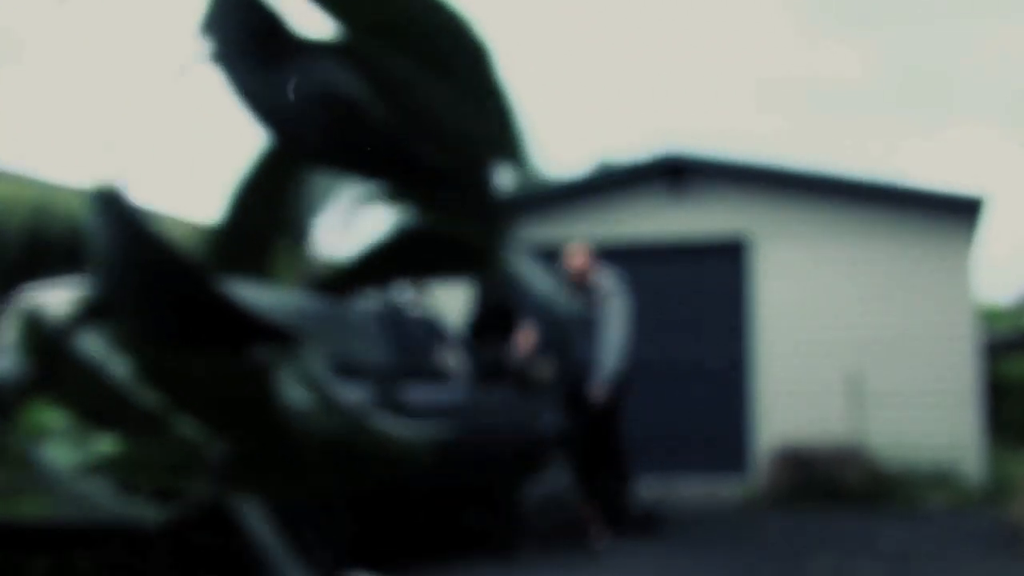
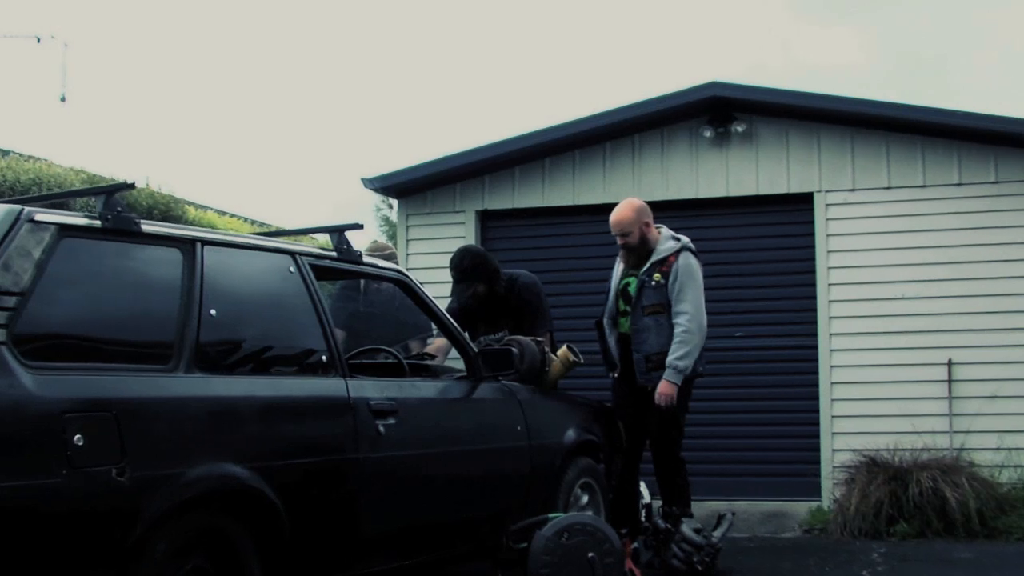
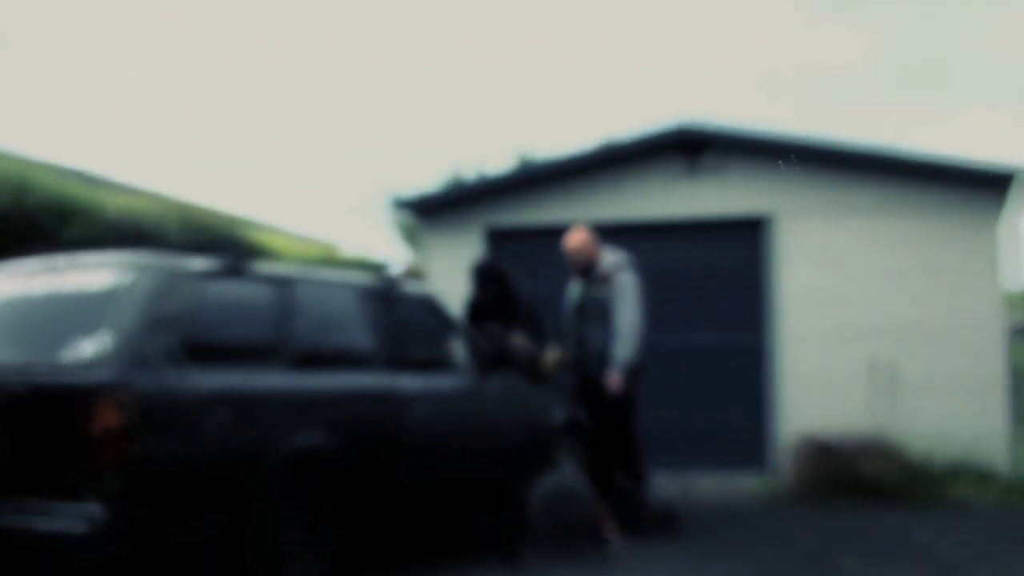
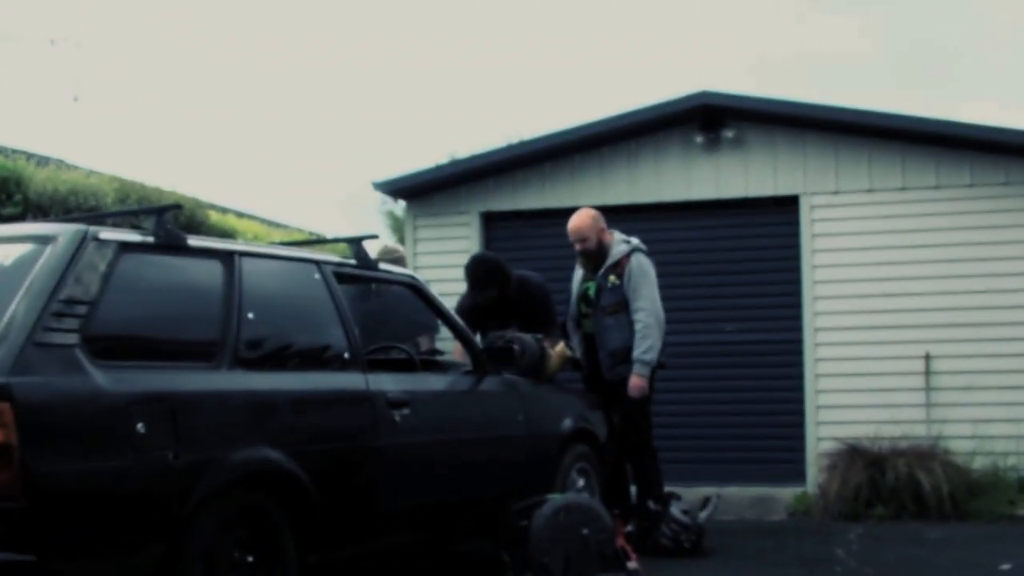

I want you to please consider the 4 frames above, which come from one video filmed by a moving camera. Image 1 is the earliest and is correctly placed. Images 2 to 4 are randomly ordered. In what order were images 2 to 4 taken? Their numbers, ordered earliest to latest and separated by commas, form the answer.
3, 4, 2
